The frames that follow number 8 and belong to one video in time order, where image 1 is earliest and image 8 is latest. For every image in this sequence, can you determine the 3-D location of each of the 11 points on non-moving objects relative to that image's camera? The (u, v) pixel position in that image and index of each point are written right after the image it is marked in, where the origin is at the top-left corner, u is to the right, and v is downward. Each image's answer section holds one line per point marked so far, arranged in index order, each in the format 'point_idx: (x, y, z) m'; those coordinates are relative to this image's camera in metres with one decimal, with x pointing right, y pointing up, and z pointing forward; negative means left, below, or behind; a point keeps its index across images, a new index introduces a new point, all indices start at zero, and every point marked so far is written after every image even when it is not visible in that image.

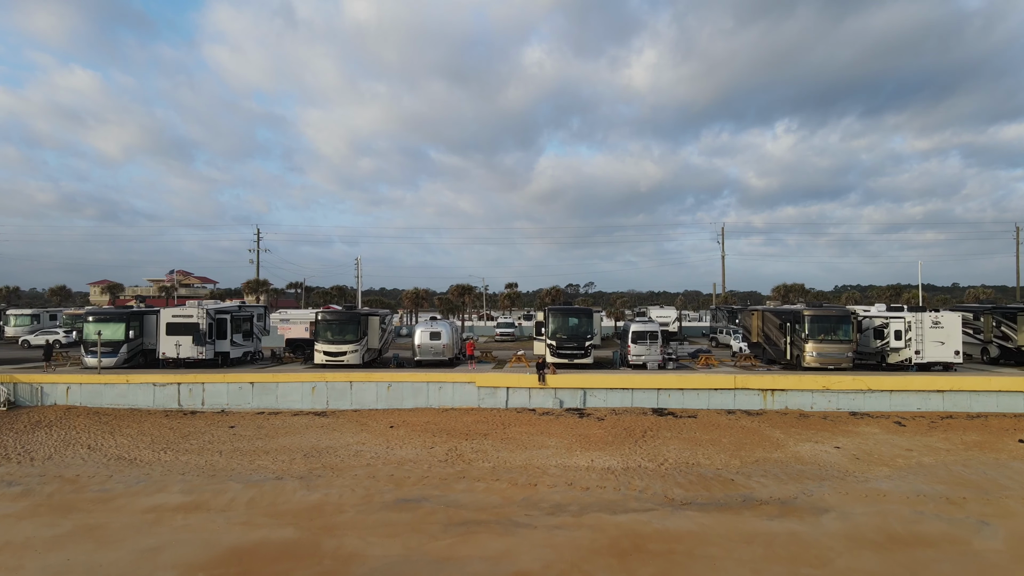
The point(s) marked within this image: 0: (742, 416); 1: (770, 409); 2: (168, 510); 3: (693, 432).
0: (+7.8, -4.4, +19.0) m
1: (+9.0, -4.3, +19.5) m
2: (-8.3, -5.4, +13.4) m
3: (+5.7, -4.5, +17.5) m
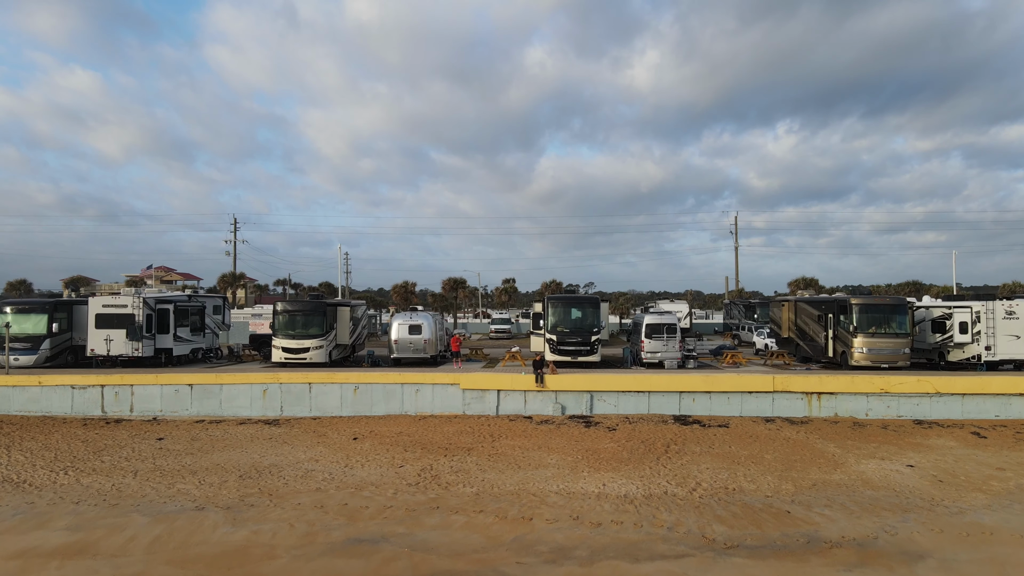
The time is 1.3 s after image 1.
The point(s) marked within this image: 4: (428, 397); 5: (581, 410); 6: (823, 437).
0: (+7.6, -3.8, +15.6) m
1: (+8.8, -3.7, +16.1) m
2: (-8.5, -4.8, +10.1) m
3: (+5.4, -4.0, +14.1) m
4: (-2.5, -3.2, +16.6) m
5: (+2.0, -3.6, +16.4) m
6: (+8.3, -4.0, +14.9) m
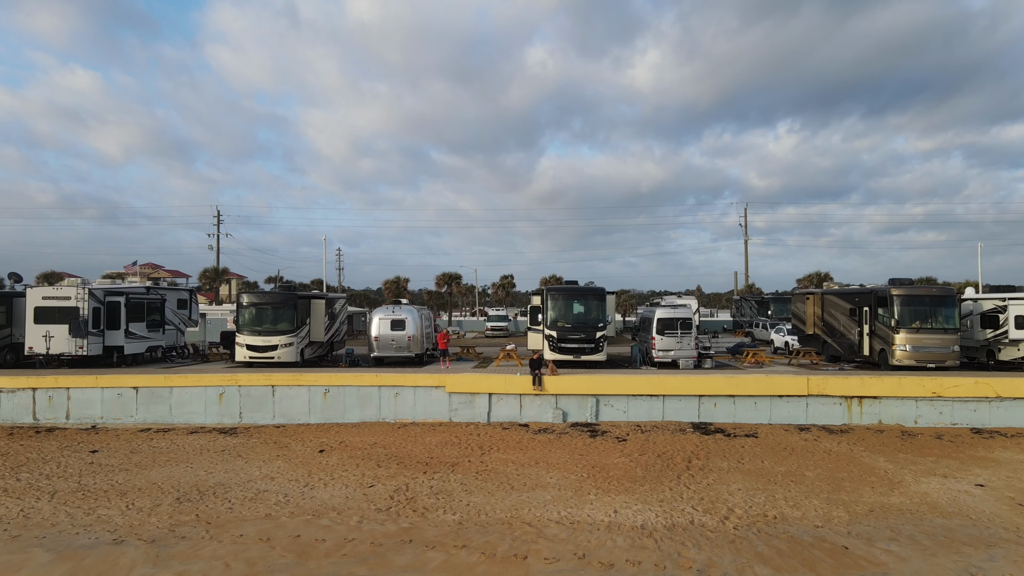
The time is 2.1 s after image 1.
0: (+7.4, -3.5, +13.4) m
1: (+8.6, -3.4, +14.0) m
2: (-8.7, -4.5, +7.9) m
3: (+5.3, -3.7, +11.9) m
4: (-2.7, -2.9, +14.4) m
5: (+1.9, -3.3, +14.2) m
6: (+8.1, -3.7, +12.7) m
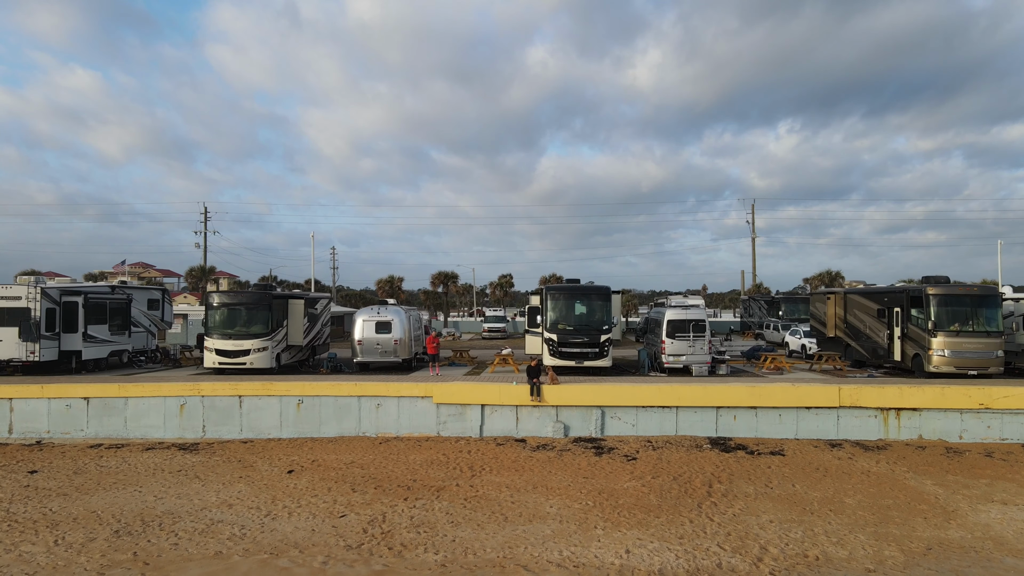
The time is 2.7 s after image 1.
0: (+7.3, -3.5, +11.9) m
1: (+8.5, -3.4, +12.4) m
2: (-8.8, -4.5, +6.4) m
3: (+5.2, -3.6, +10.4) m
4: (-2.8, -2.9, +12.9) m
5: (+1.8, -3.3, +12.7) m
6: (+8.0, -3.6, +11.2) m
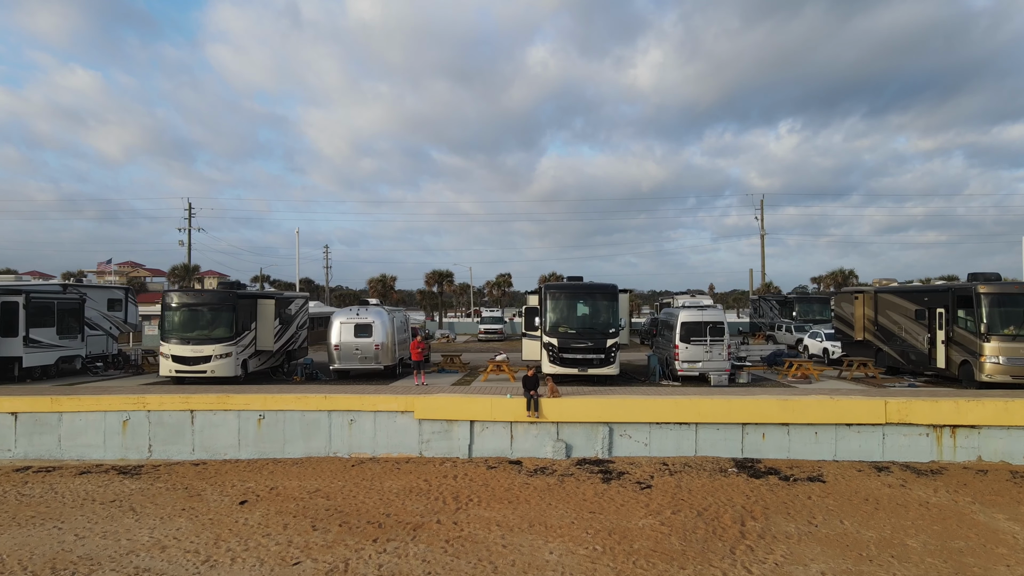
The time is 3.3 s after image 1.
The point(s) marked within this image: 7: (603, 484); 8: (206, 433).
0: (+7.2, -3.5, +10.1) m
1: (+8.4, -3.4, +10.7) m
2: (-8.9, -4.5, +4.7) m
3: (+5.0, -3.6, +8.7) m
4: (-2.9, -2.9, +11.2) m
5: (+1.6, -3.2, +11.0) m
6: (+7.9, -3.6, +9.4) m
7: (+1.6, -3.5, +9.8) m
8: (-6.1, -2.9, +11.2) m
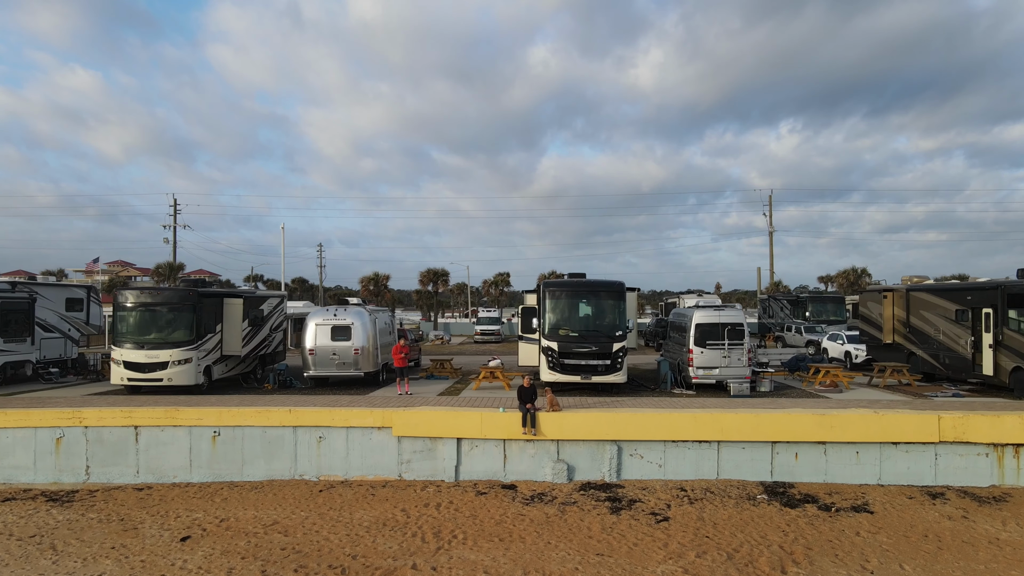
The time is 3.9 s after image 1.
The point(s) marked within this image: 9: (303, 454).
0: (+7.1, -3.4, +8.6) m
1: (+8.3, -3.3, +9.2) m
2: (-9.1, -4.4, +3.2) m
3: (+4.9, -3.5, +7.2) m
4: (-3.0, -2.8, +9.7) m
5: (+1.5, -3.2, +9.5) m
6: (+7.8, -3.5, +7.9) m
7: (+1.5, -3.4, +8.4) m
8: (-6.2, -2.8, +9.7) m
9: (-3.6, -2.9, +9.7) m
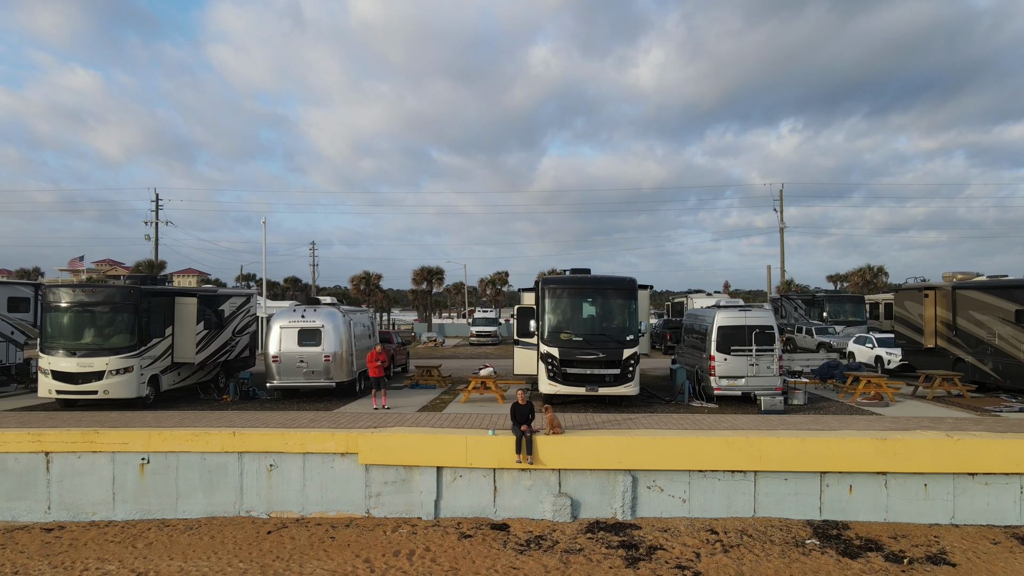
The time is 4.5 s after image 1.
0: (+7.0, -3.3, +6.9) m
1: (+8.2, -3.2, +7.5) m
2: (-9.2, -4.3, +1.5) m
3: (+4.8, -3.5, +5.5) m
4: (-3.1, -2.7, +8.0) m
5: (+1.4, -3.1, +7.8) m
6: (+7.6, -3.5, +6.2) m
7: (+1.4, -3.3, +6.6) m
8: (-6.4, -2.8, +8.0) m
9: (-3.7, -2.8, +8.0) m
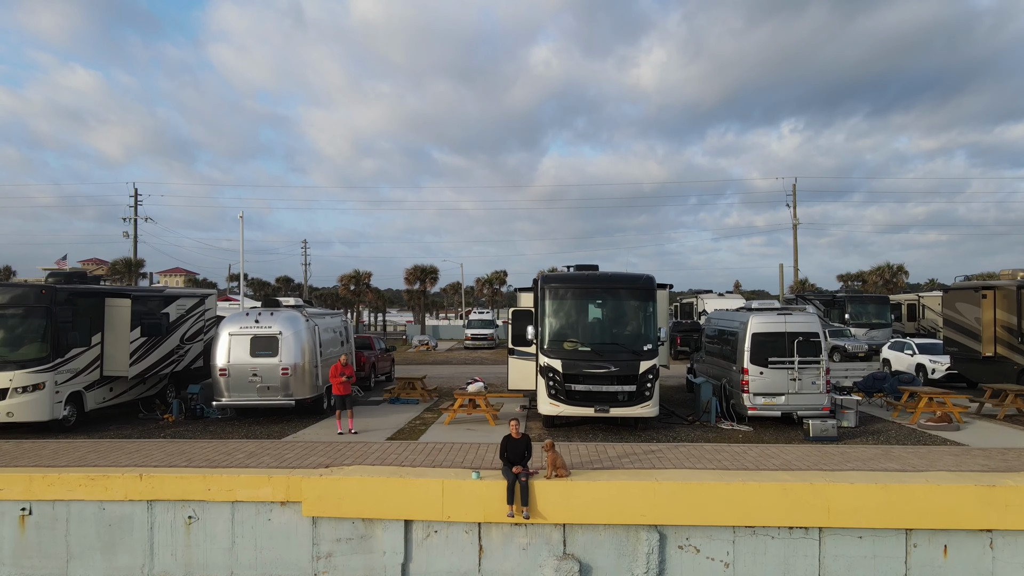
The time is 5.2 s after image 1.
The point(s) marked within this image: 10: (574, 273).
0: (+6.9, -3.3, +5.1) m
1: (+8.1, -3.2, +5.7) m
2: (-9.3, -4.3, -0.3) m
3: (+4.7, -3.5, +3.6) m
4: (-3.2, -2.7, +6.2) m
5: (+1.3, -3.1, +5.9) m
6: (+7.5, -3.5, +4.4) m
7: (+1.3, -3.3, +4.8) m
8: (-6.5, -2.8, +6.2) m
9: (-3.8, -2.8, +6.2) m
10: (+1.1, +0.3, +9.9) m
